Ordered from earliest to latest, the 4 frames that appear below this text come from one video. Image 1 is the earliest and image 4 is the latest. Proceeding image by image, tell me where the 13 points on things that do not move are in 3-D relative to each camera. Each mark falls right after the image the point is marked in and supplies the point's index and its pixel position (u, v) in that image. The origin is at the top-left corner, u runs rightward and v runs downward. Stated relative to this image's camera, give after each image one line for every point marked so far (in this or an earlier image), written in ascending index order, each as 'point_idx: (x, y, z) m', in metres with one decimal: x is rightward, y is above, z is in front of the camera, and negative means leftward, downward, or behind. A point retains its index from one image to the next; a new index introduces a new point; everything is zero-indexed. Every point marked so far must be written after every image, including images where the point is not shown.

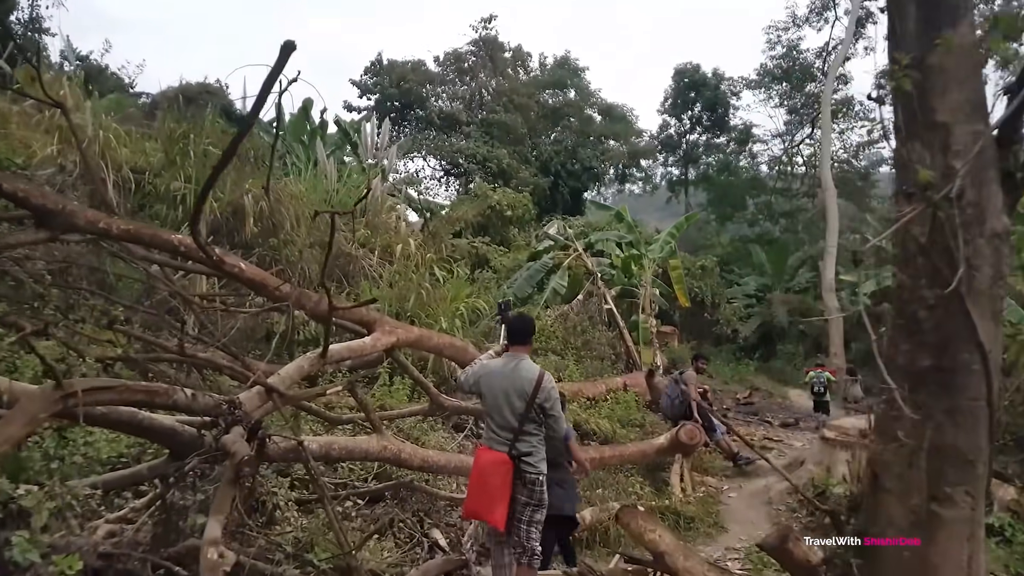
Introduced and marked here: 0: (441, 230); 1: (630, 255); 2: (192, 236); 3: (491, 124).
0: (-1.0, +0.8, +10.5) m
1: (+1.7, +0.5, +11.3) m
2: (-1.4, +0.2, +3.4) m
3: (-0.5, +3.8, +18.0) m
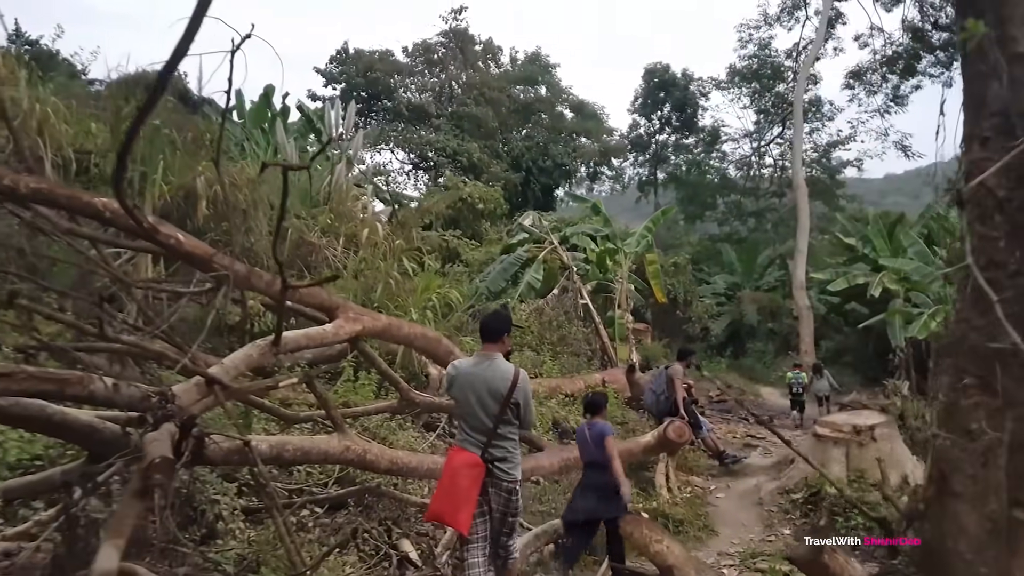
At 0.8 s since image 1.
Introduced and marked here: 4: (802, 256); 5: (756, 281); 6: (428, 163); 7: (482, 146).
0: (-1.4, +0.9, +10.0) m
1: (+1.3, +0.5, +10.9) m
2: (-1.5, +0.3, +2.9) m
3: (-1.2, +3.9, +17.5) m
4: (+6.6, +0.7, +17.3) m
5: (+6.3, +0.2, +19.5) m
6: (-1.9, +2.7, +16.8) m
7: (-0.7, +3.2, +17.4) m
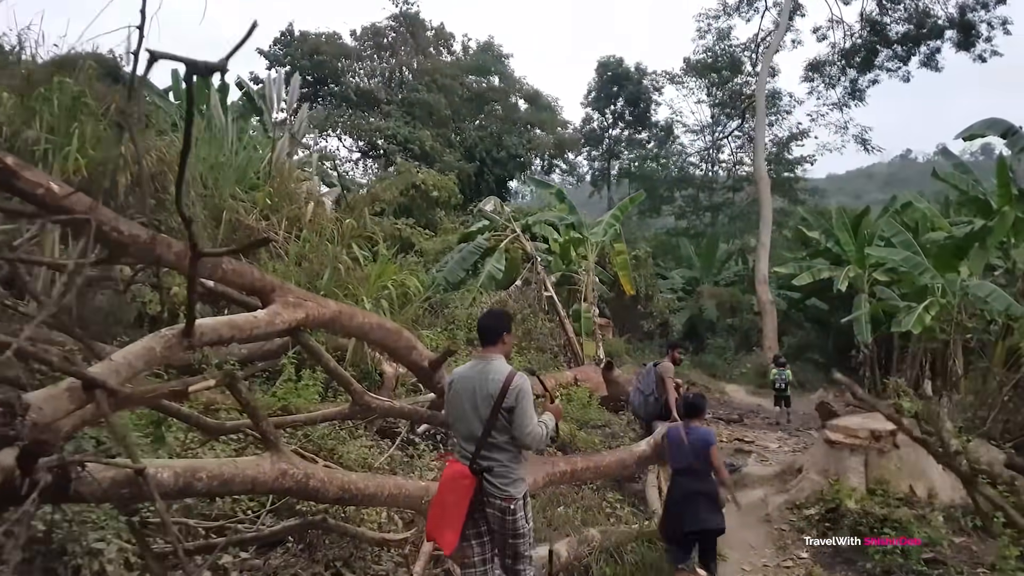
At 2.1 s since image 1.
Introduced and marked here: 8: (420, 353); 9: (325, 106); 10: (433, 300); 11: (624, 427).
0: (-1.8, +1.0, +9.2) m
1: (+0.8, +0.7, +10.2) m
2: (-1.5, +0.4, +2.0) m
3: (-2.2, +4.0, +16.7) m
4: (+5.6, +0.8, +16.9) m
5: (+5.2, +0.3, +19.2) m
6: (-2.8, +2.9, +15.8) m
7: (-1.7, +3.3, +16.6) m
8: (-0.5, -0.4, +4.2) m
9: (-4.1, +4.0, +16.7) m
10: (-0.9, -0.1, +8.9) m
11: (+1.0, -1.2, +6.7) m
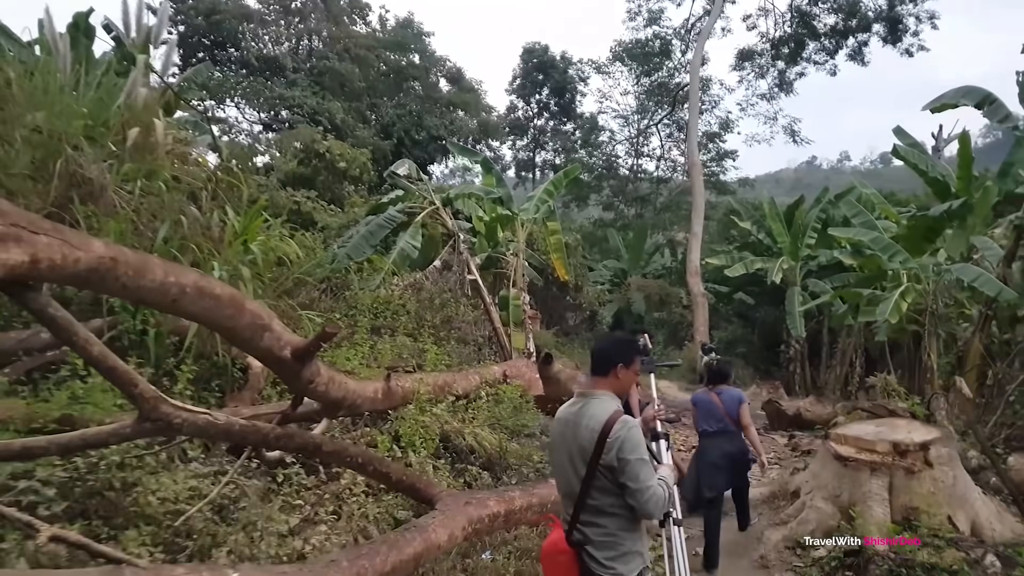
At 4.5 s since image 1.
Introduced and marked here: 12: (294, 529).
0: (-2.7, +1.2, +7.6) m
1: (-0.2, +0.9, +8.9) m
2: (-1.6, +0.6, +0.5) m
3: (-3.8, +4.3, +15.0) m
4: (+3.9, +1.0, +16.1) m
5: (+3.2, +0.5, +18.3) m
6: (-4.3, +3.1, +14.1) m
7: (-3.3, +3.6, +15.0) m
8: (-0.9, -0.2, +2.8) m
9: (-5.7, +4.3, +14.8) m
10: (-1.8, +0.1, +7.4) m
11: (+0.4, -1.1, +5.4) m
12: (-1.0, -1.1, +3.4) m
